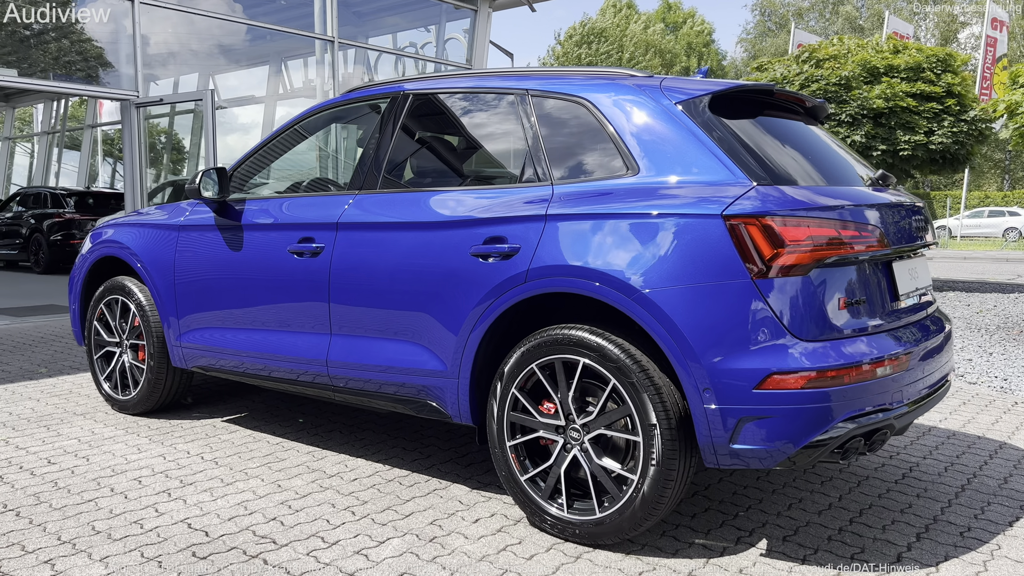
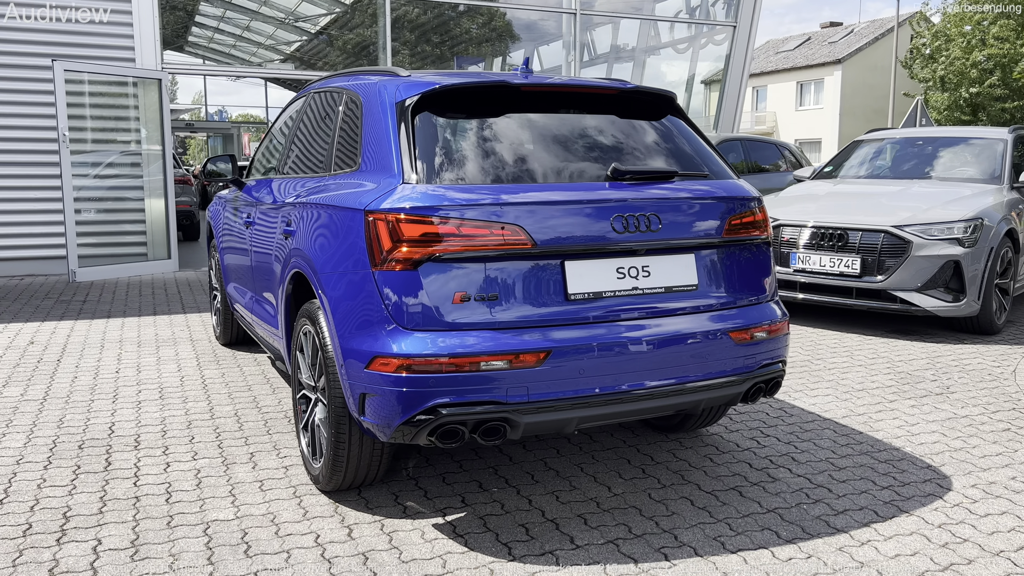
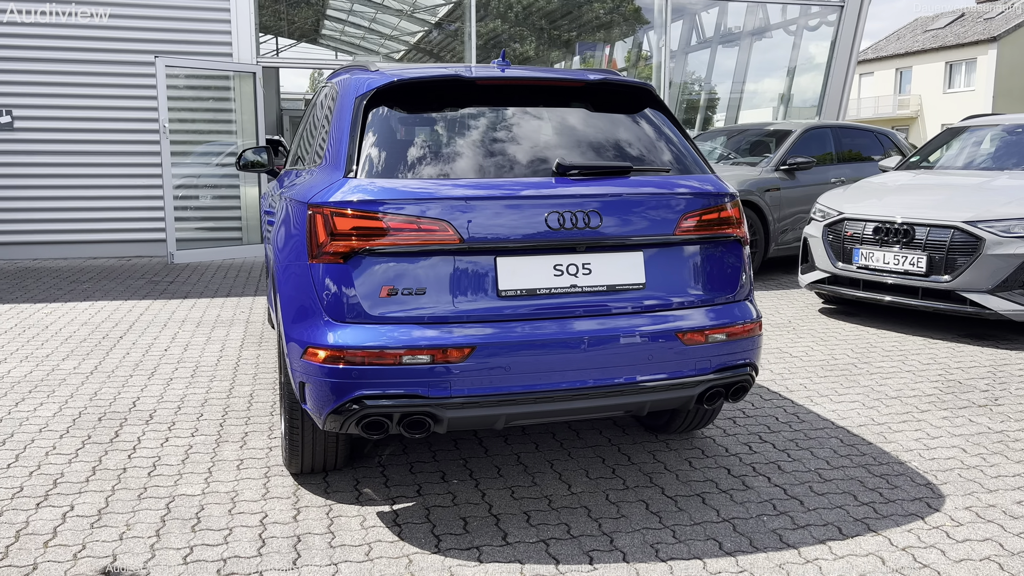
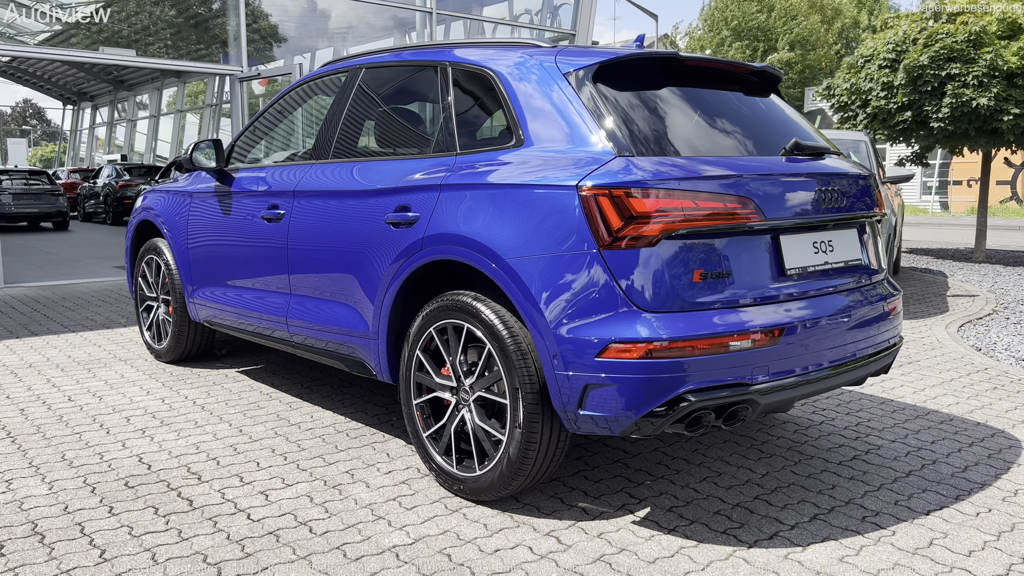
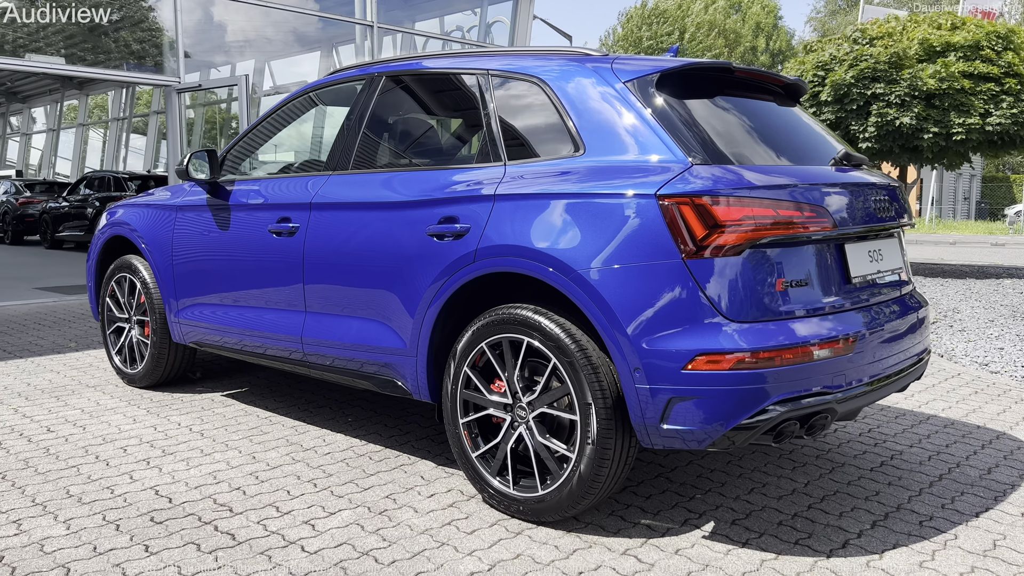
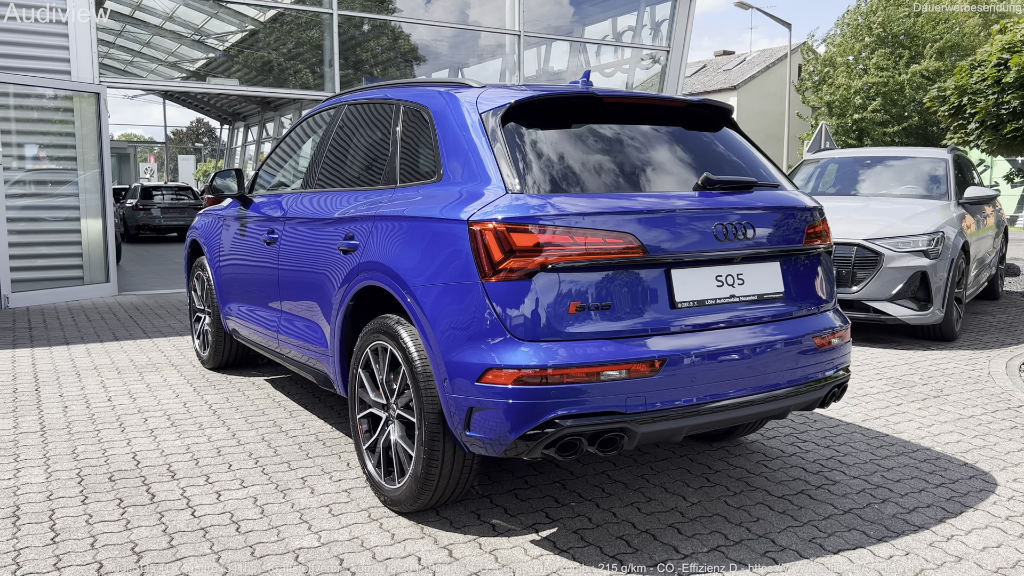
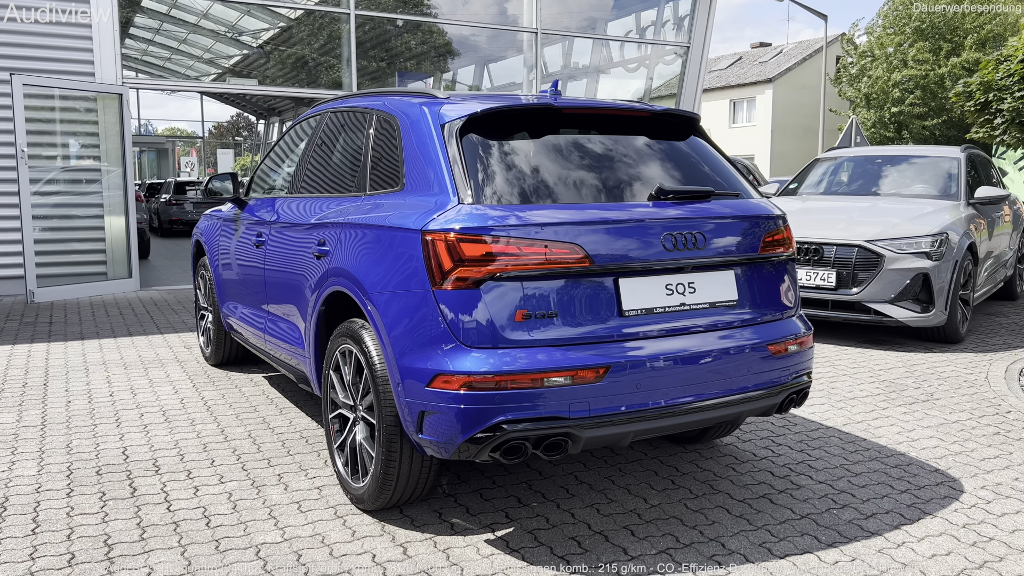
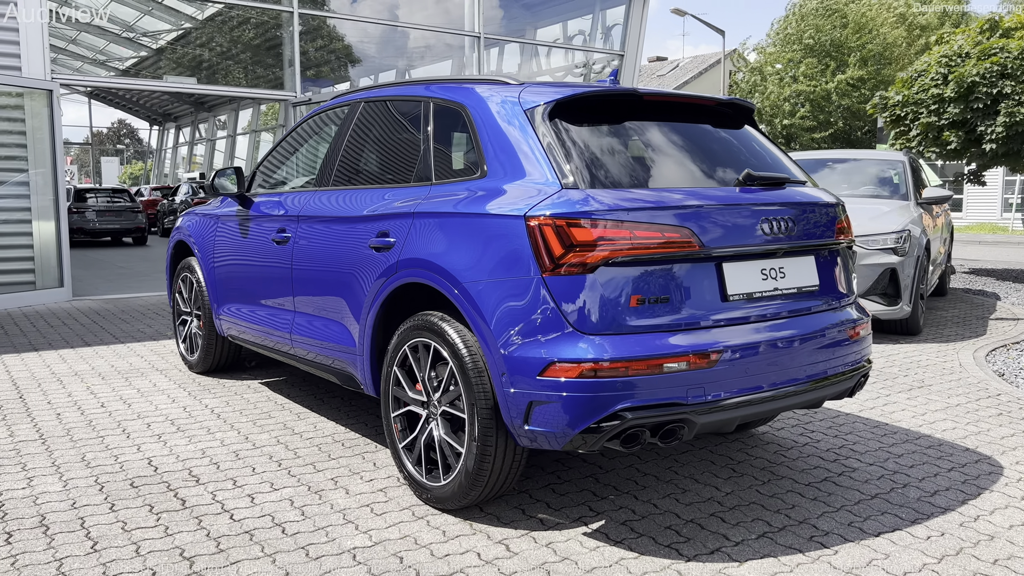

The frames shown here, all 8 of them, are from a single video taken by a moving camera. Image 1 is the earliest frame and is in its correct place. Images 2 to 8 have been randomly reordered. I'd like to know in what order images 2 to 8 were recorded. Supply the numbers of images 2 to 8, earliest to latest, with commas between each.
5, 4, 8, 6, 7, 2, 3
